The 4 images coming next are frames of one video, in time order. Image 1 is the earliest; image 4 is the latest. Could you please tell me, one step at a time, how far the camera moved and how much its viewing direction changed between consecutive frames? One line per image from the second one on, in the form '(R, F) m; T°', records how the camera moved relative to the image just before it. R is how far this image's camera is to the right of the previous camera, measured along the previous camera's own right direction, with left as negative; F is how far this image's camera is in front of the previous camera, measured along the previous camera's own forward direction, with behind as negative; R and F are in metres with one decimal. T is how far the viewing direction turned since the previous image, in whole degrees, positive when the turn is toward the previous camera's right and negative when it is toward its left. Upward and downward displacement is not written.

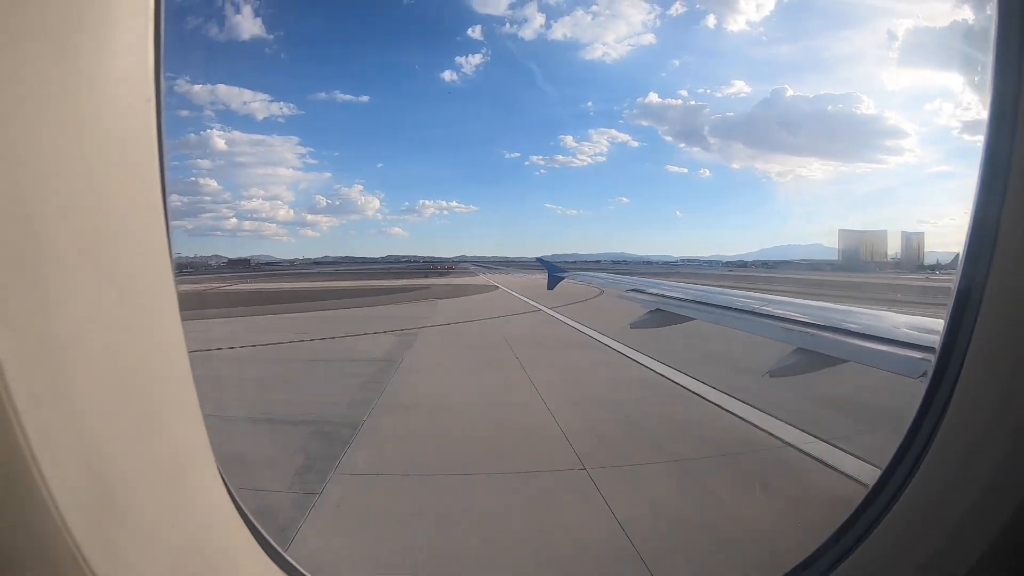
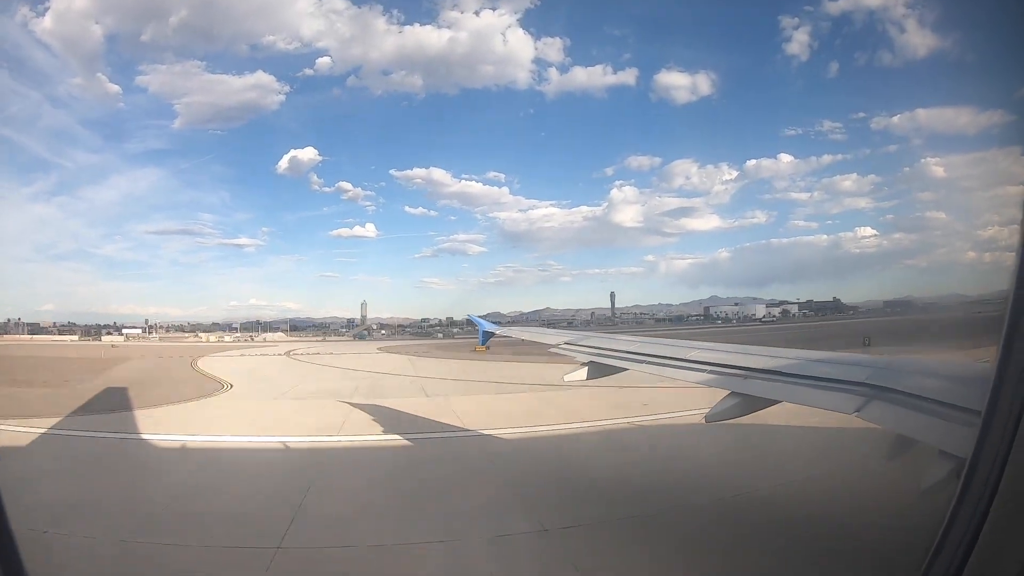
(+4.1, +0.5) m; -59°
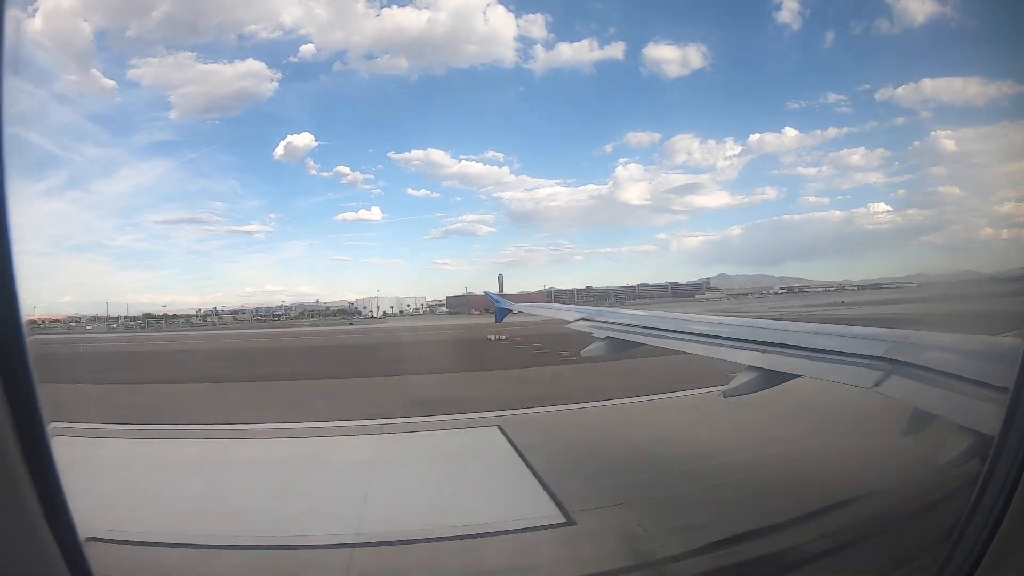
(+0.2, 0.0) m; -2°
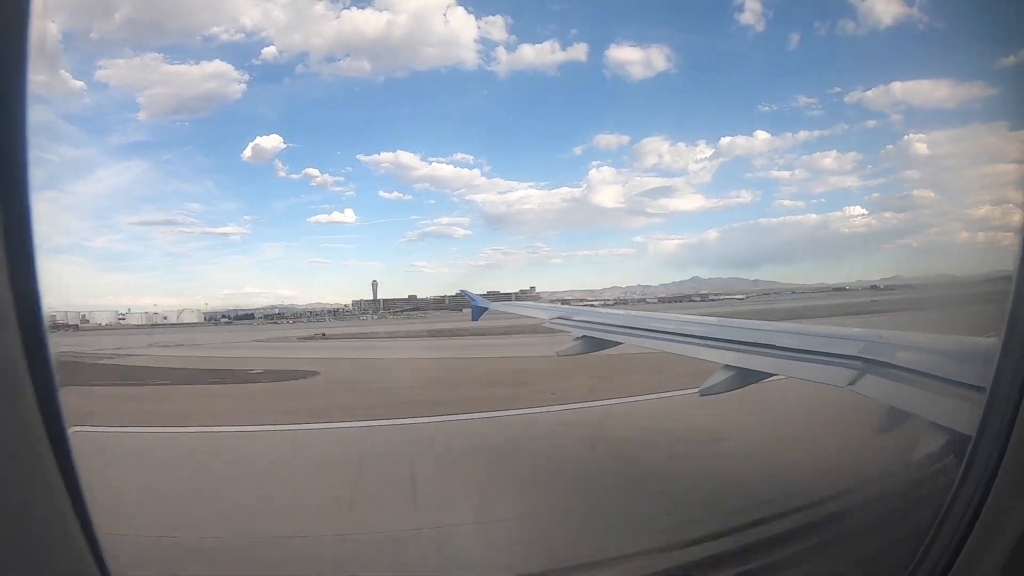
(+0.3, +0.1) m; 0°
